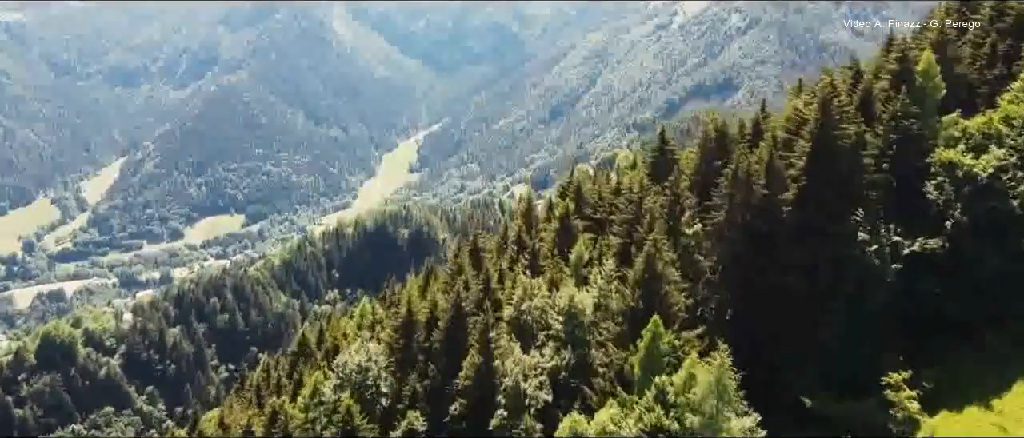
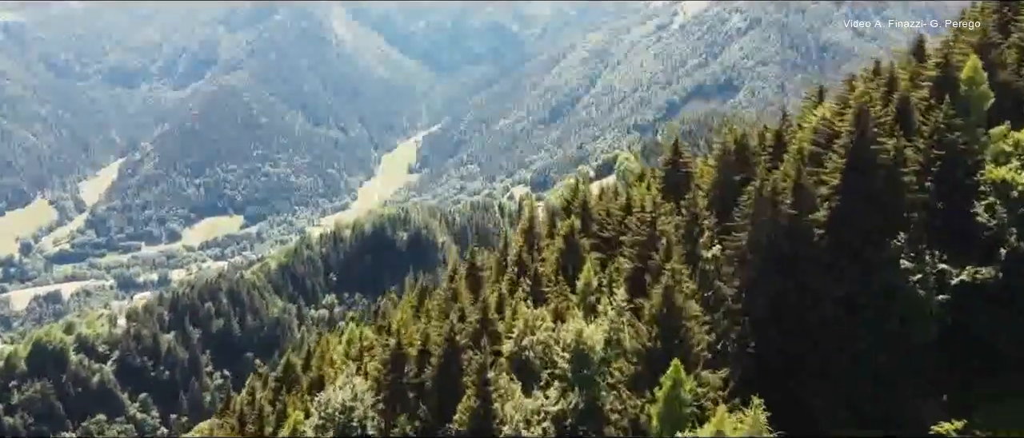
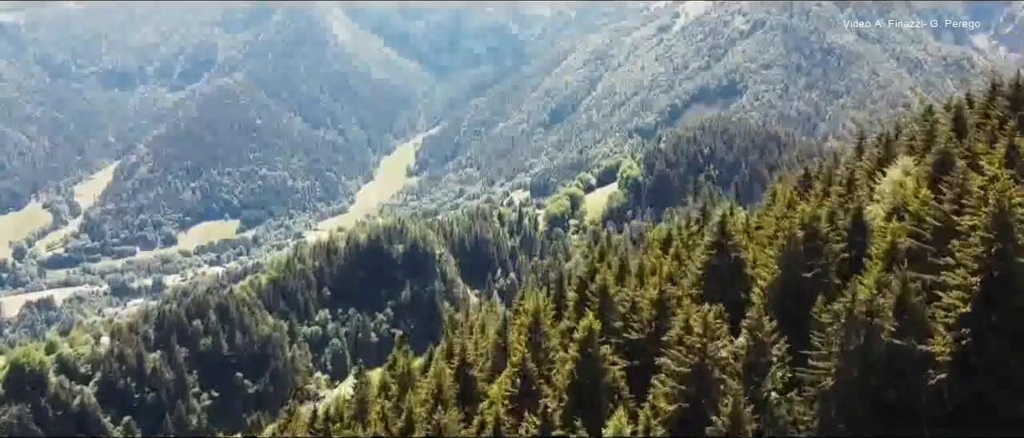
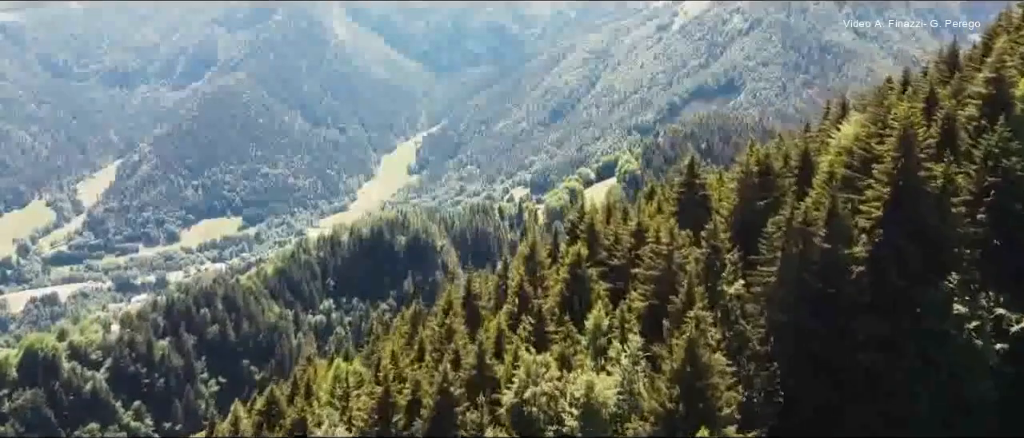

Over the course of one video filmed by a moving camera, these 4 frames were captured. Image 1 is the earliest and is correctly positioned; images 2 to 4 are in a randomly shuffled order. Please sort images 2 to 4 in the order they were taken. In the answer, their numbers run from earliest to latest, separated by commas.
2, 4, 3
